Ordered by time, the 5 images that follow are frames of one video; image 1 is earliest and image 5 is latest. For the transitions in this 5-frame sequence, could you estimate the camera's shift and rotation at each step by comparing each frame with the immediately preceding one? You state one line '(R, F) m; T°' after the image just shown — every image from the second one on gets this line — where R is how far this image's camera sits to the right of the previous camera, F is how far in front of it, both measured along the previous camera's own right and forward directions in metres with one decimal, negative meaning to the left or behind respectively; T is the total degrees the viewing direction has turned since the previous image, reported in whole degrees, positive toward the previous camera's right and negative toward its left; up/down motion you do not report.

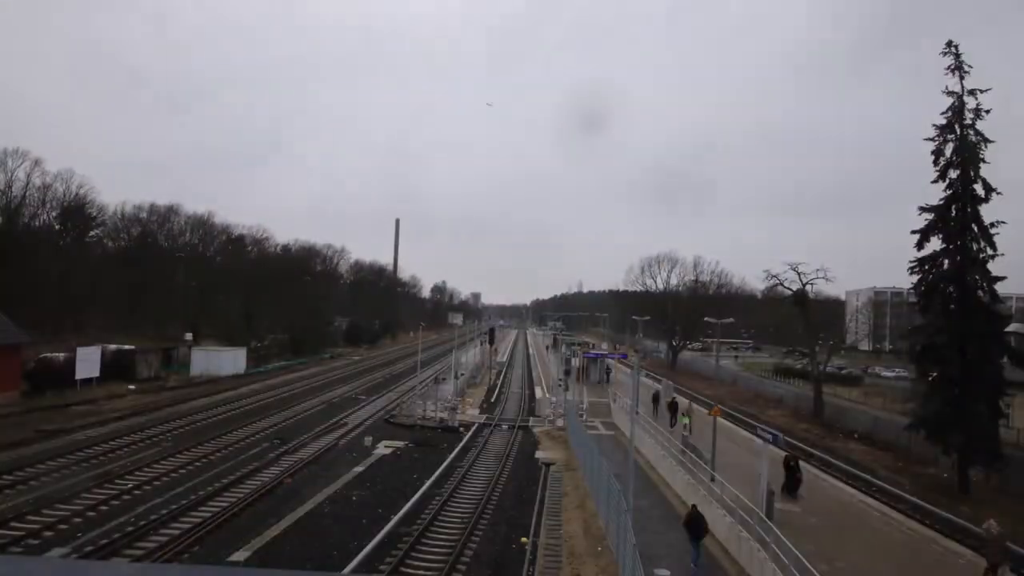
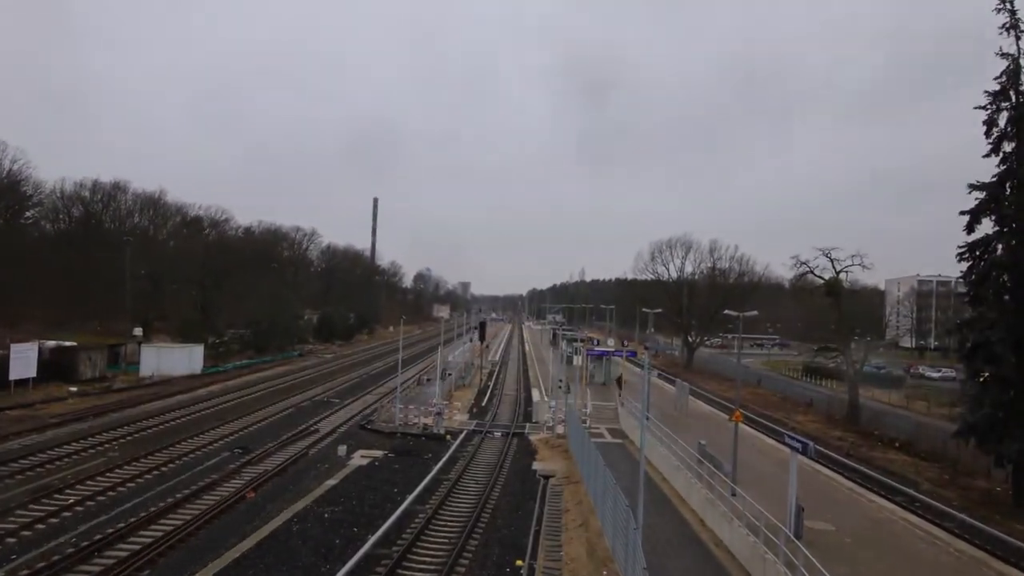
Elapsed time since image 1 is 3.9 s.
(+0.2, +3.2) m; 0°
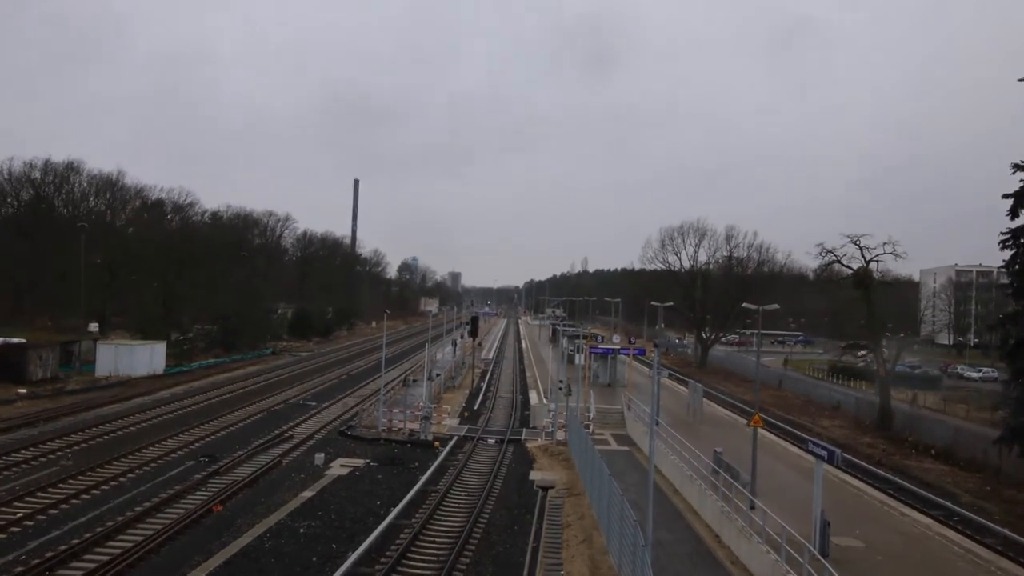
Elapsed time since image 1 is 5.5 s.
(+0.1, +2.2) m; 0°
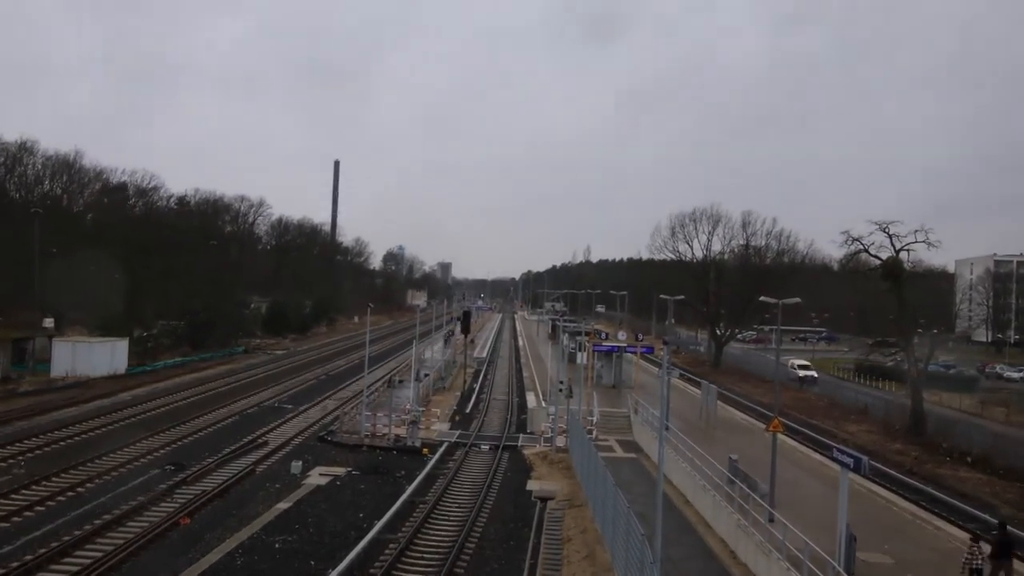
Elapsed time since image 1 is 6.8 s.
(+0.1, +1.8) m; 0°
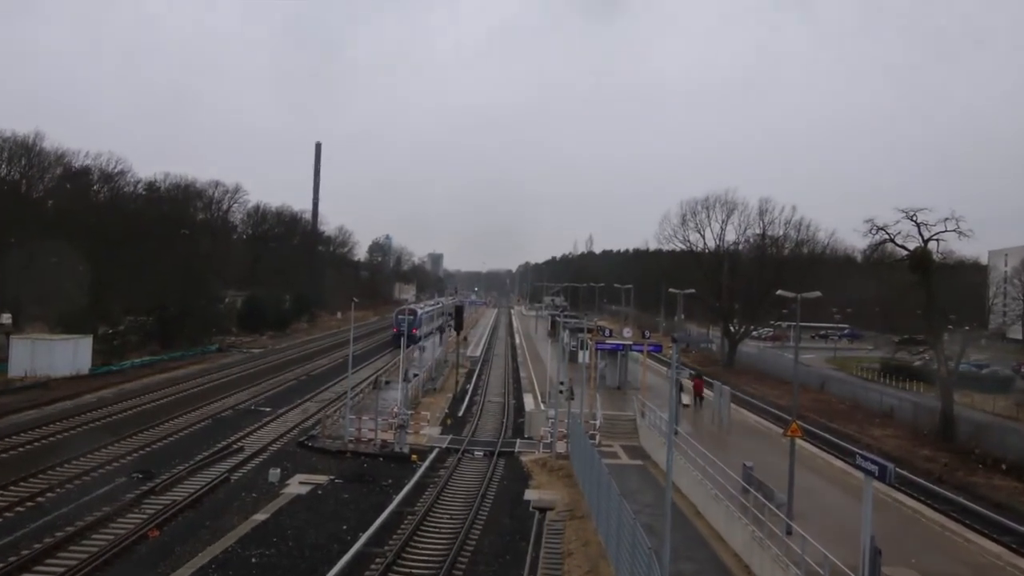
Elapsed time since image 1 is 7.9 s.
(+0.1, +1.5) m; 0°
